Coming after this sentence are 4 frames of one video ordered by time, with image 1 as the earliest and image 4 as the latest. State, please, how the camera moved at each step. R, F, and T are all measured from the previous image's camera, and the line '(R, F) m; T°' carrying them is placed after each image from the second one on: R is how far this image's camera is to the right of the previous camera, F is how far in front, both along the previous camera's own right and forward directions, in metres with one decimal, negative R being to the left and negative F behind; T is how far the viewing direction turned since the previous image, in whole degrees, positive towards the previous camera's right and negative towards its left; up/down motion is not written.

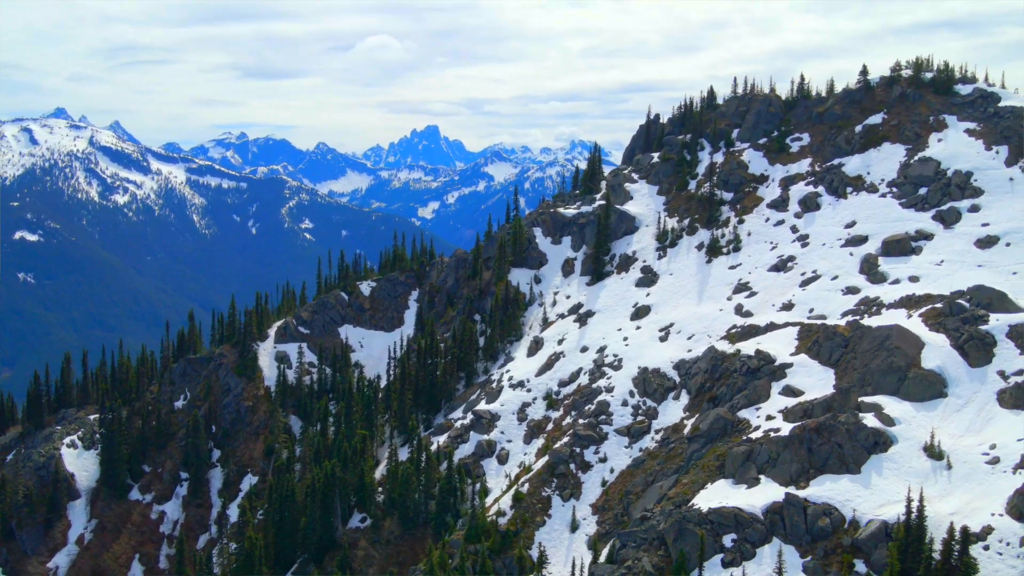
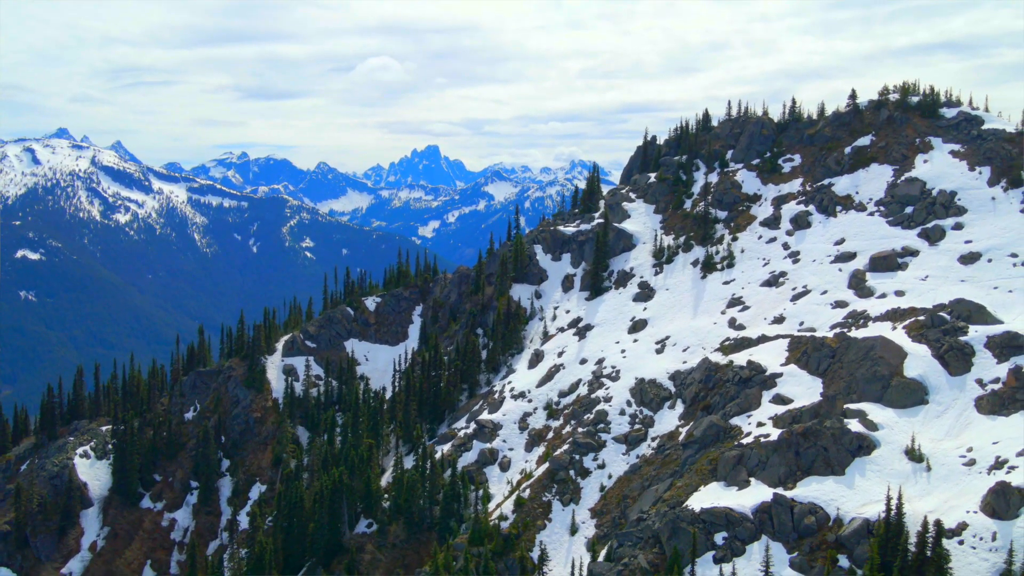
(-0.4, -4.7) m; 0°
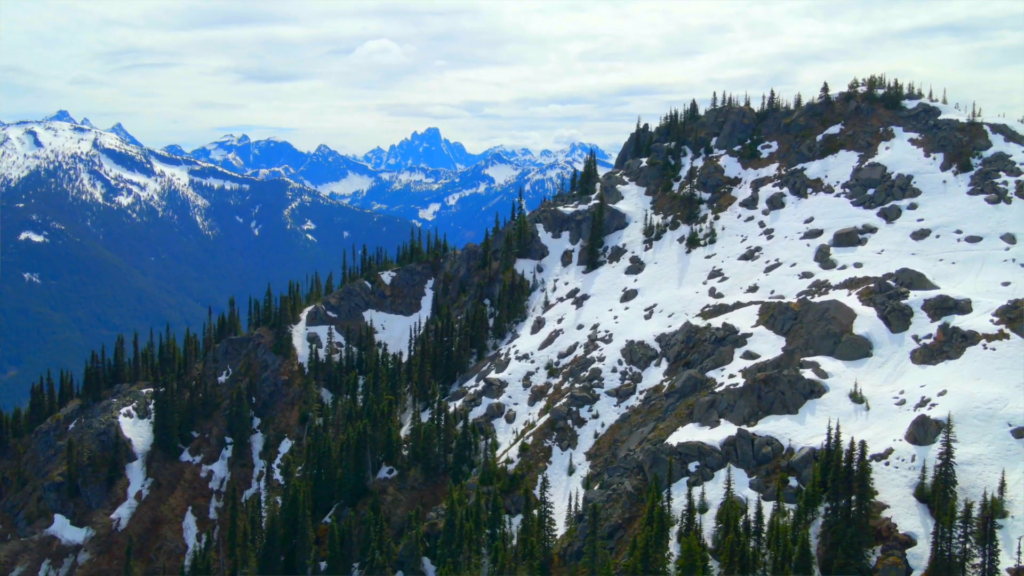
(-0.9, -14.7) m; 0°
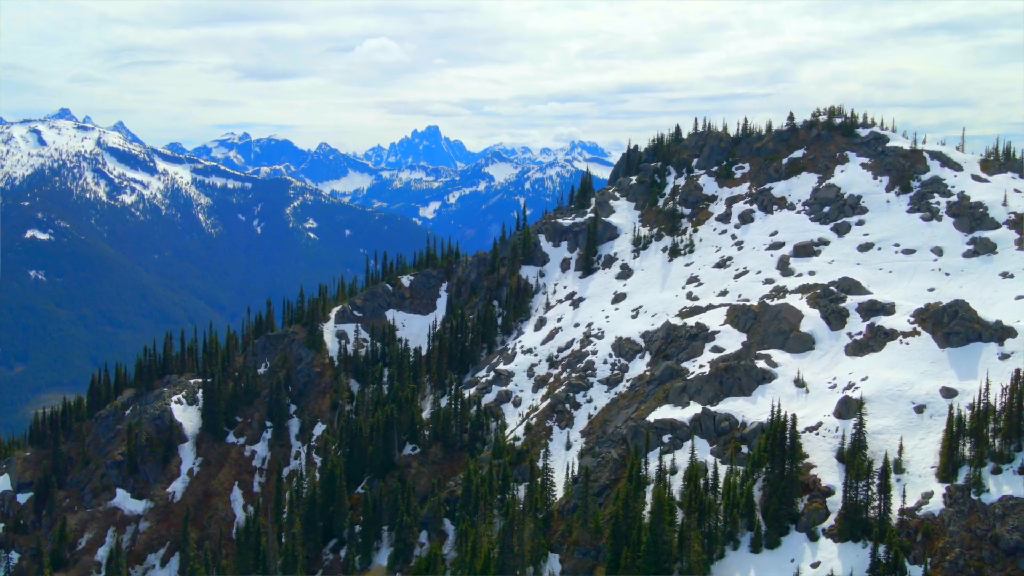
(-1.5, -22.2) m; 0°
